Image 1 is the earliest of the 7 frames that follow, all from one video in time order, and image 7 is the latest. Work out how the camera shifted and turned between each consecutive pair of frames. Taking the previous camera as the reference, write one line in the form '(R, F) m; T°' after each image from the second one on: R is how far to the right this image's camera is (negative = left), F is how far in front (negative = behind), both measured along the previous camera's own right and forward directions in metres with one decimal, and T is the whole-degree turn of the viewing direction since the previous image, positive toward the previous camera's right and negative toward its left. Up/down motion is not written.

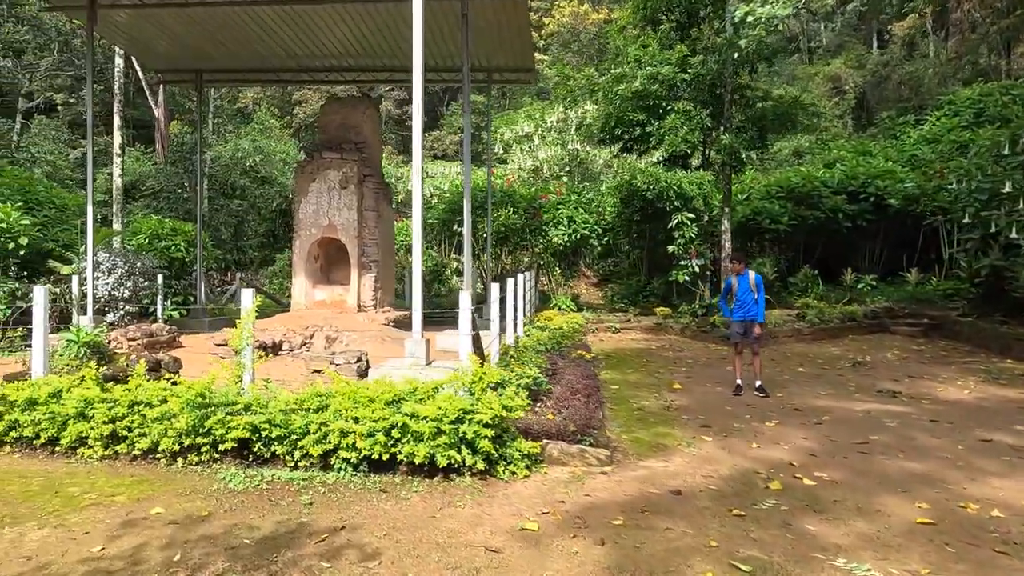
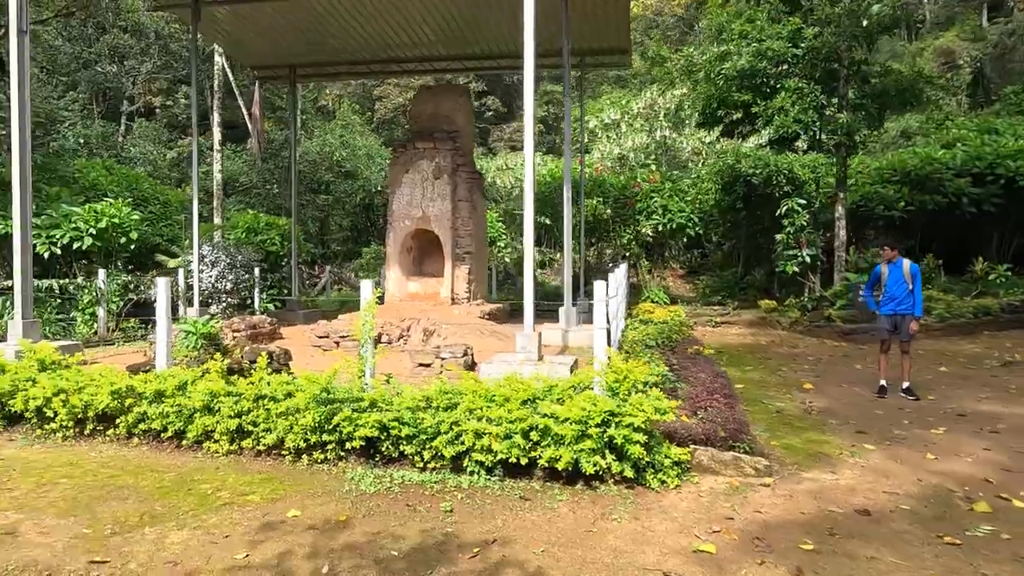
(-0.5, +0.4) m; -6°
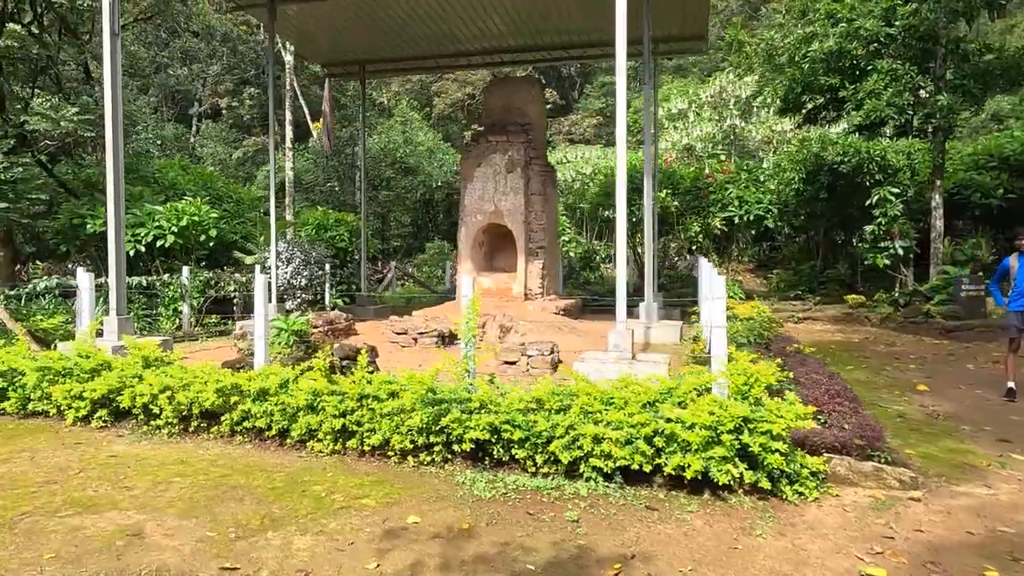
(-0.4, +0.2) m; -4°
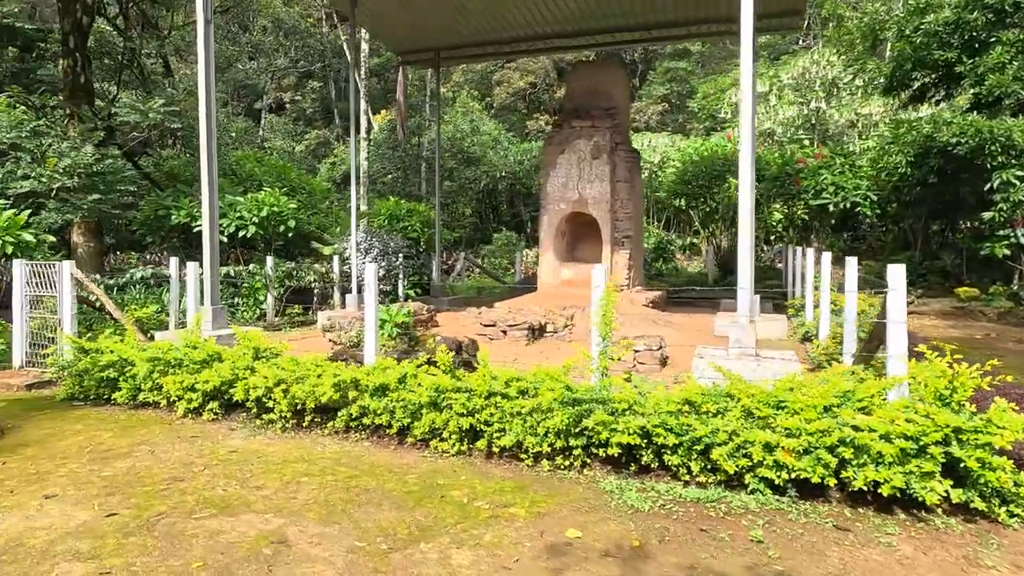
(-0.6, +0.3) m; -4°
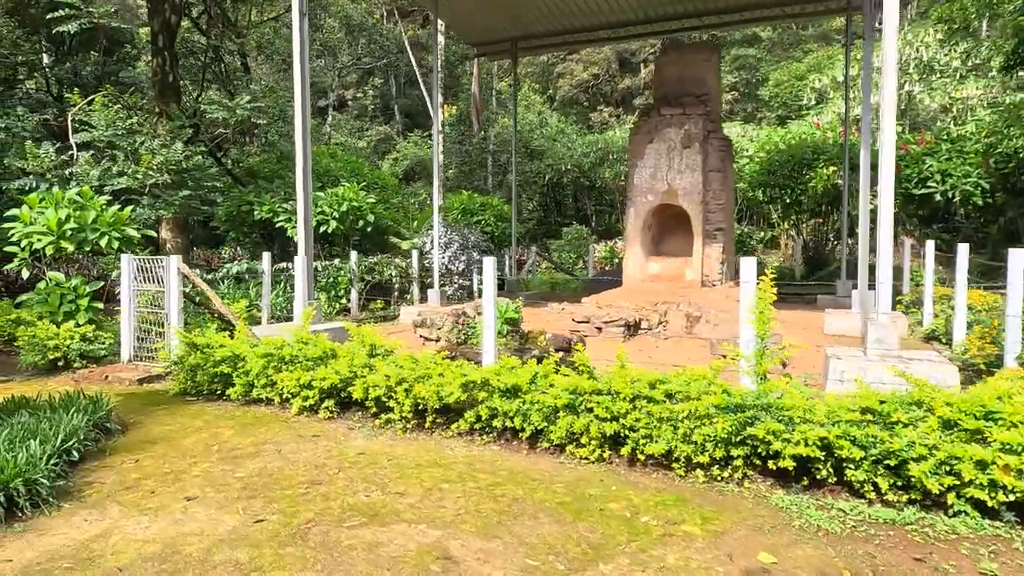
(-0.6, +0.3) m; -4°
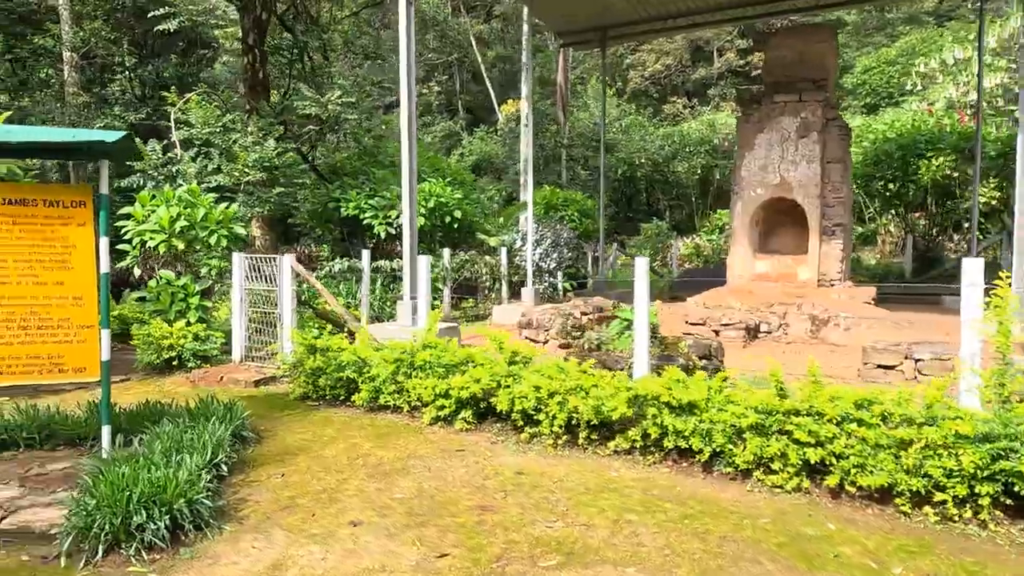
(-0.7, +0.4) m; -5°
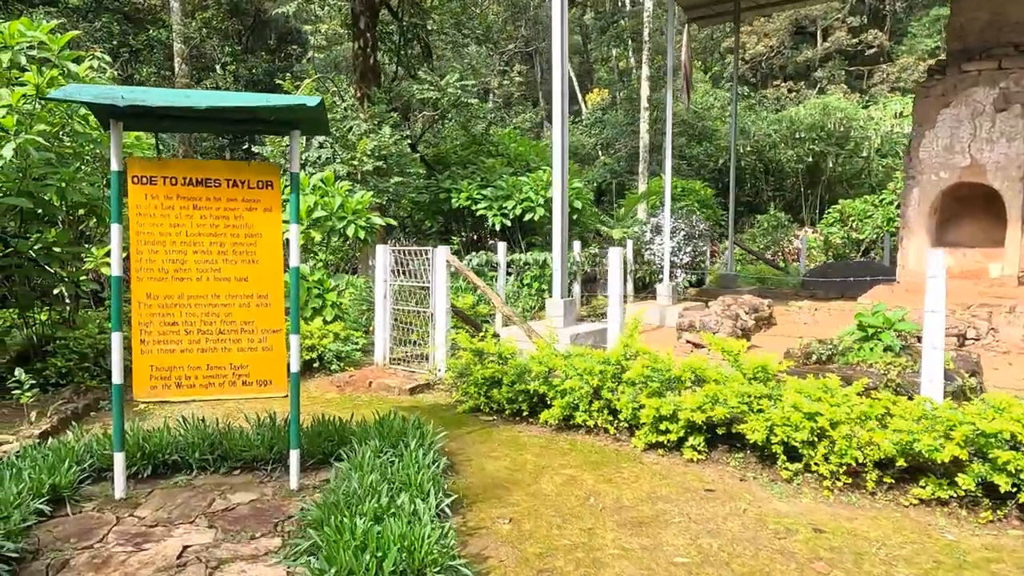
(-1.0, +0.8) m; -6°
